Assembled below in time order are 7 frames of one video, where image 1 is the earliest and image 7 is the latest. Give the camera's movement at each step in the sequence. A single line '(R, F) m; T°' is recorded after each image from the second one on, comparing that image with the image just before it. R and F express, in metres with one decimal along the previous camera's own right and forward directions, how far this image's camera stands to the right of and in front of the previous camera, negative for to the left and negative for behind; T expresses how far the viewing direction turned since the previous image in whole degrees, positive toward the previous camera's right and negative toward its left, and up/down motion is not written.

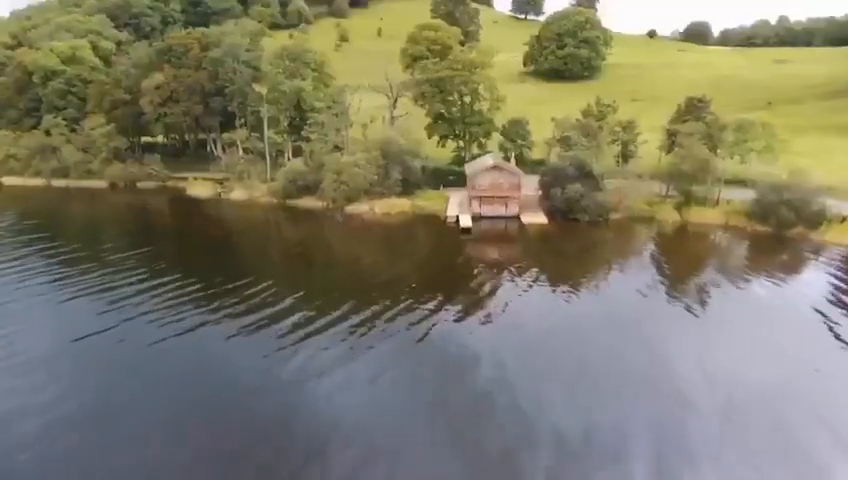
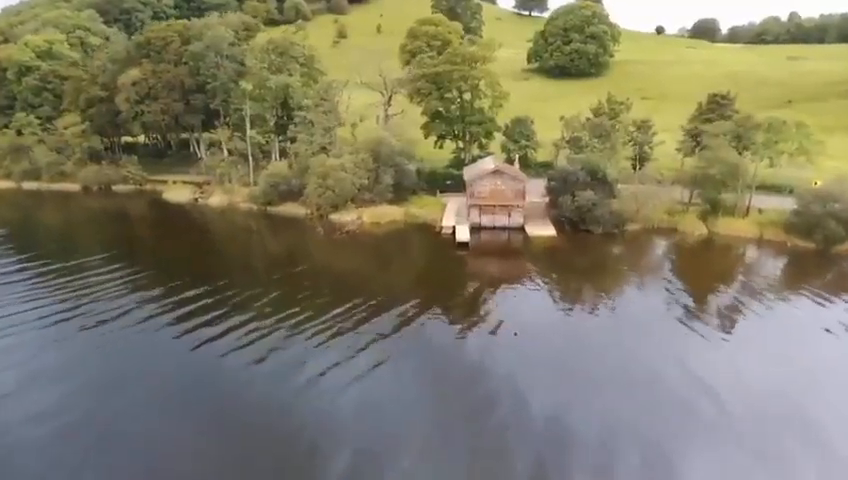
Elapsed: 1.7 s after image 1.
(+0.6, +4.7) m; 0°
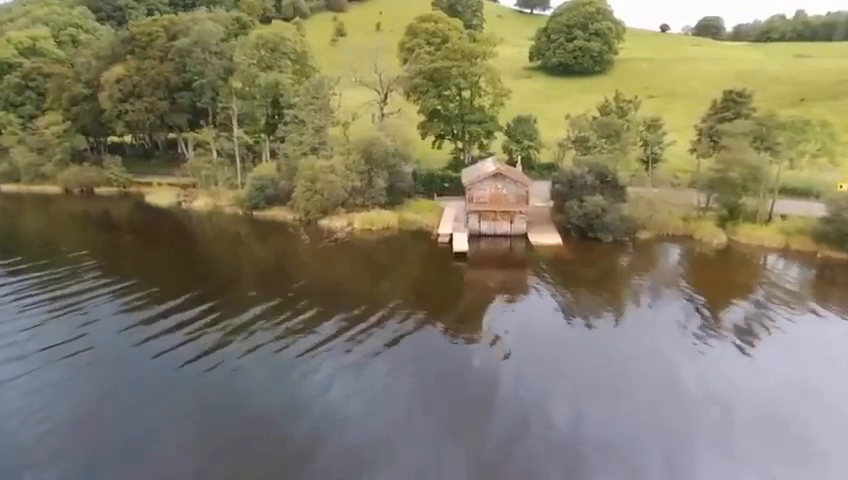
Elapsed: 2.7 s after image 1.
(+0.3, +2.9) m; 0°
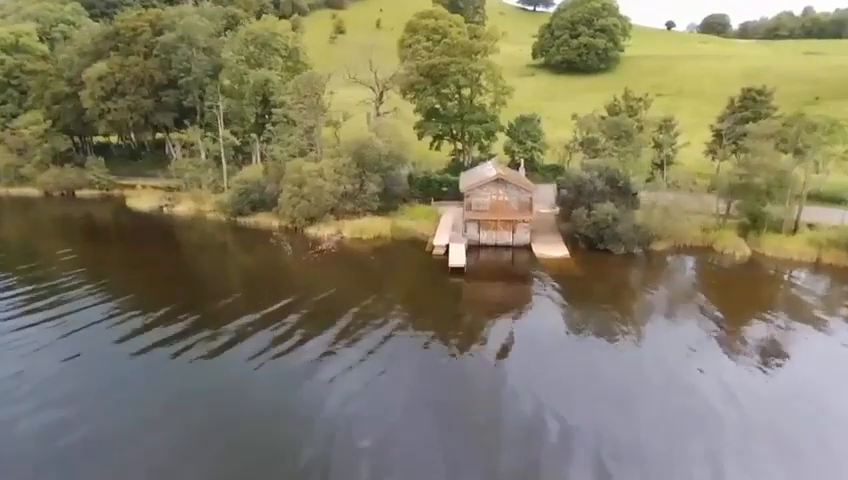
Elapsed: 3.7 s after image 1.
(+0.4, +2.9) m; 0°
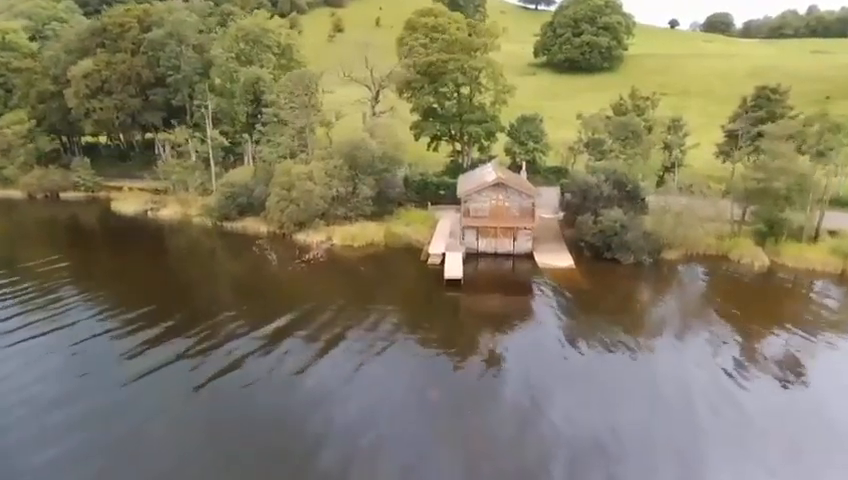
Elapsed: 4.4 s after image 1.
(+0.3, +2.0) m; 0°
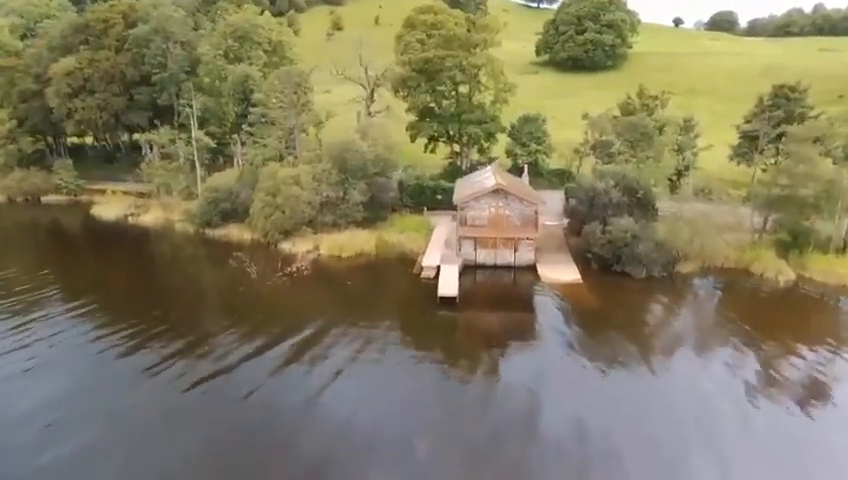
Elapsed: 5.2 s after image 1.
(+0.3, +2.4) m; 0°
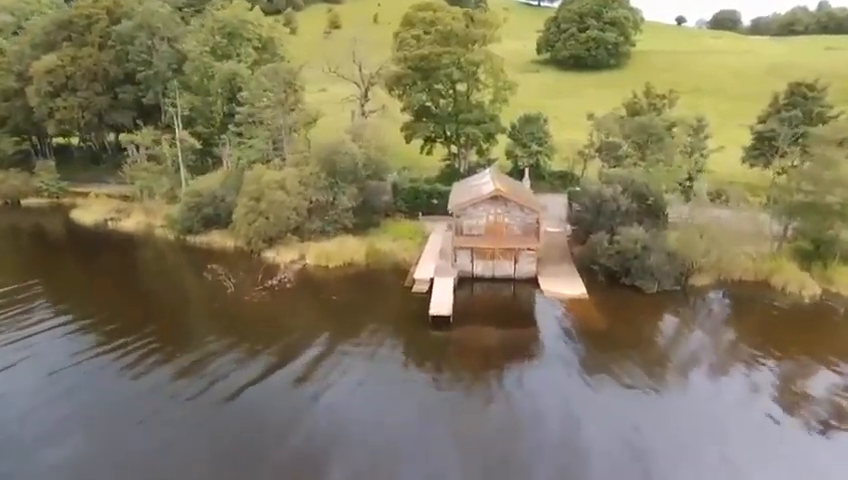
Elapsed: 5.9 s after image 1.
(+0.3, +2.1) m; 0°
